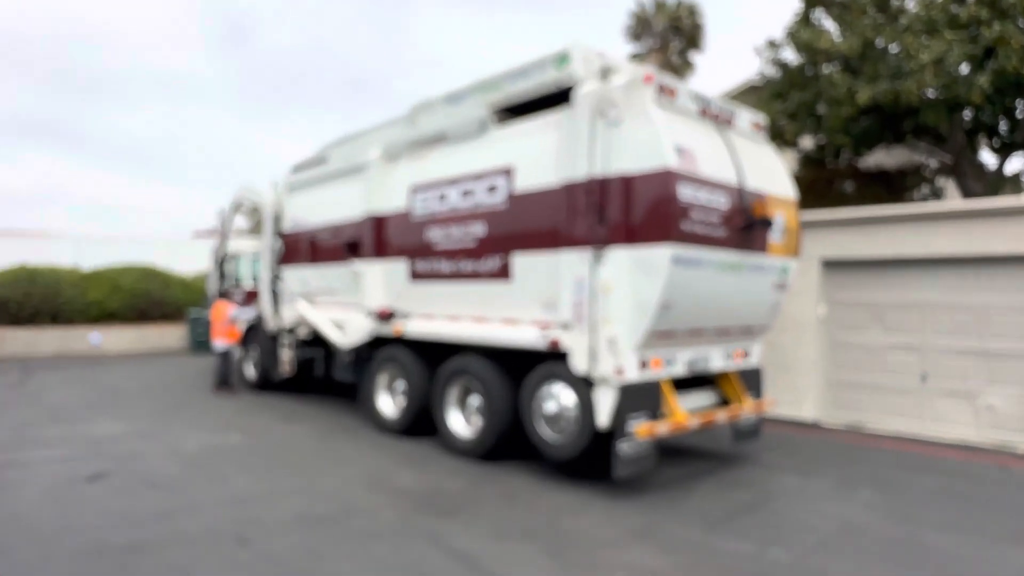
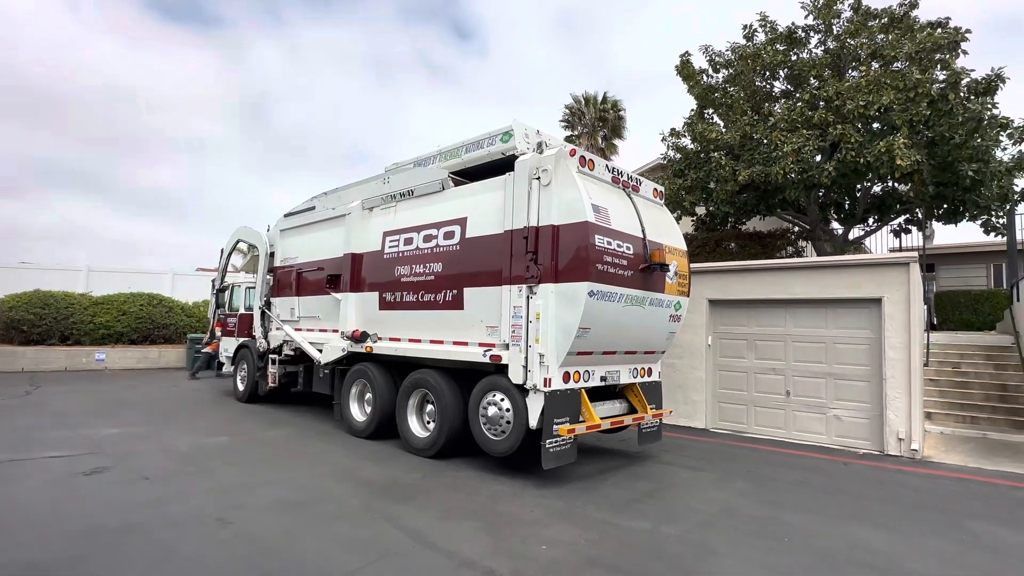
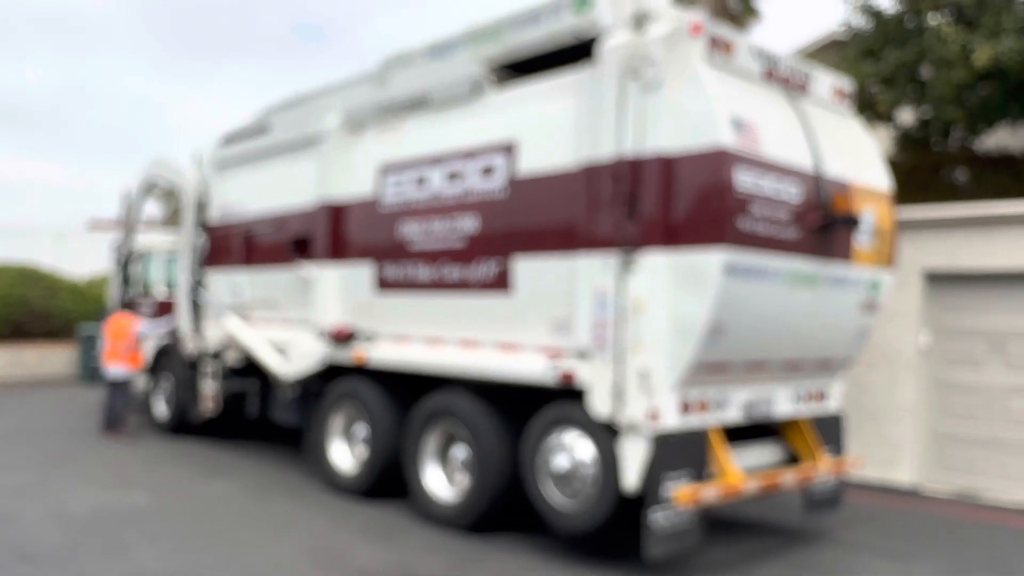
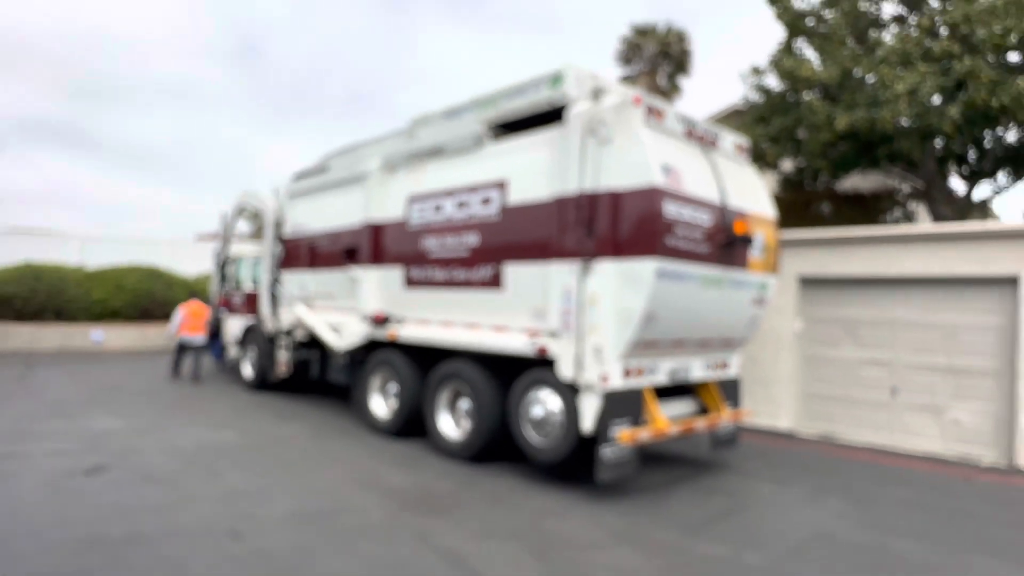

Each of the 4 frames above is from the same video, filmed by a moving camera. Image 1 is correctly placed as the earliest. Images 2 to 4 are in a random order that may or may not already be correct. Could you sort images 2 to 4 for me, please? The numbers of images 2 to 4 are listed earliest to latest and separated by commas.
3, 4, 2
